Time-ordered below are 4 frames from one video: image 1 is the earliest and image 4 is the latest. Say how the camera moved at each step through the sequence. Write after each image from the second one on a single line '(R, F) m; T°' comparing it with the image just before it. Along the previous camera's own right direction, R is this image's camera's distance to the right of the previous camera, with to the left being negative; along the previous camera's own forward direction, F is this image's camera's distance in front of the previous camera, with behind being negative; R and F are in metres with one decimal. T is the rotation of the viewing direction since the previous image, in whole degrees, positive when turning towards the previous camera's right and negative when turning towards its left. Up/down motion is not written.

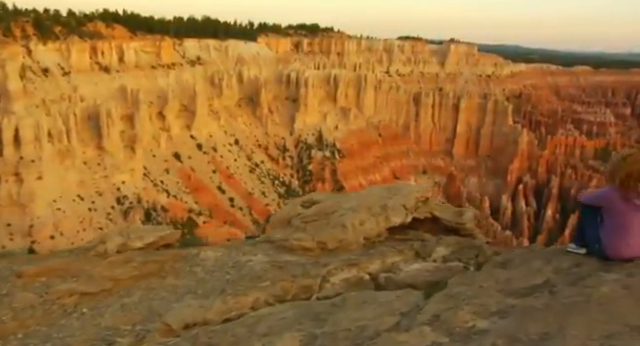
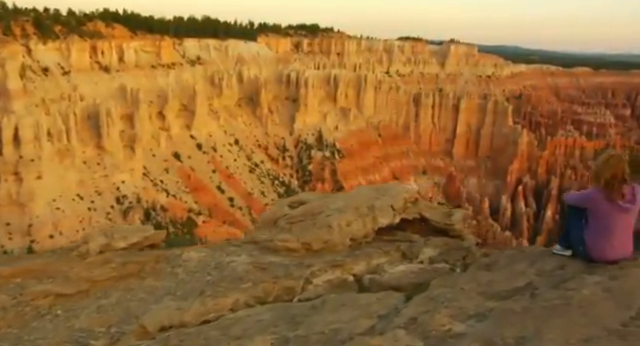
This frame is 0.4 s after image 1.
(+0.2, +0.1) m; 0°
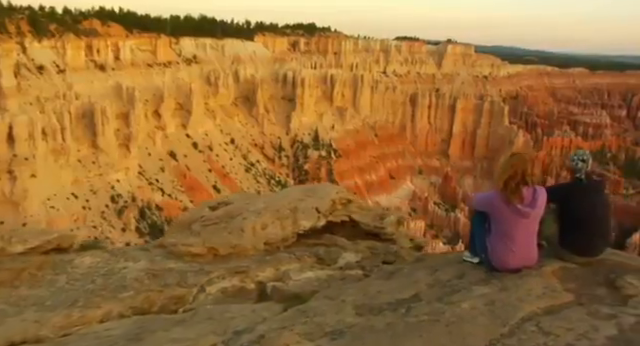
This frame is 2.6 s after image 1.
(+0.9, +0.3) m; 0°
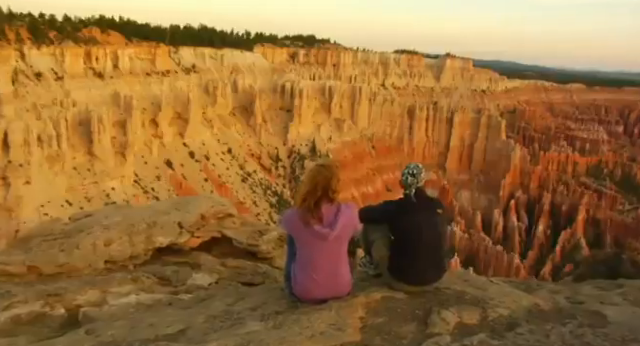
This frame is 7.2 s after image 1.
(+1.4, +0.5) m; 0°
